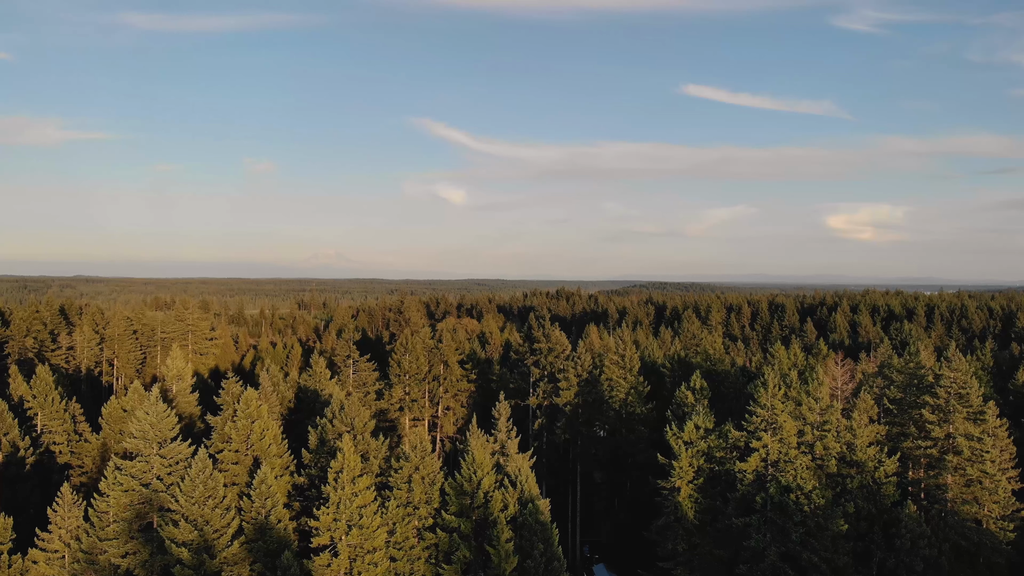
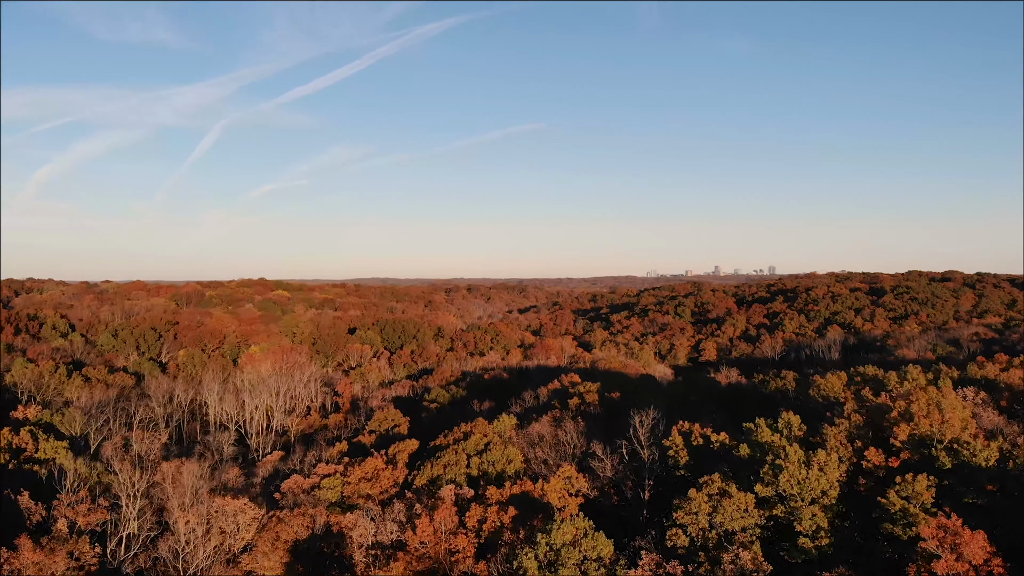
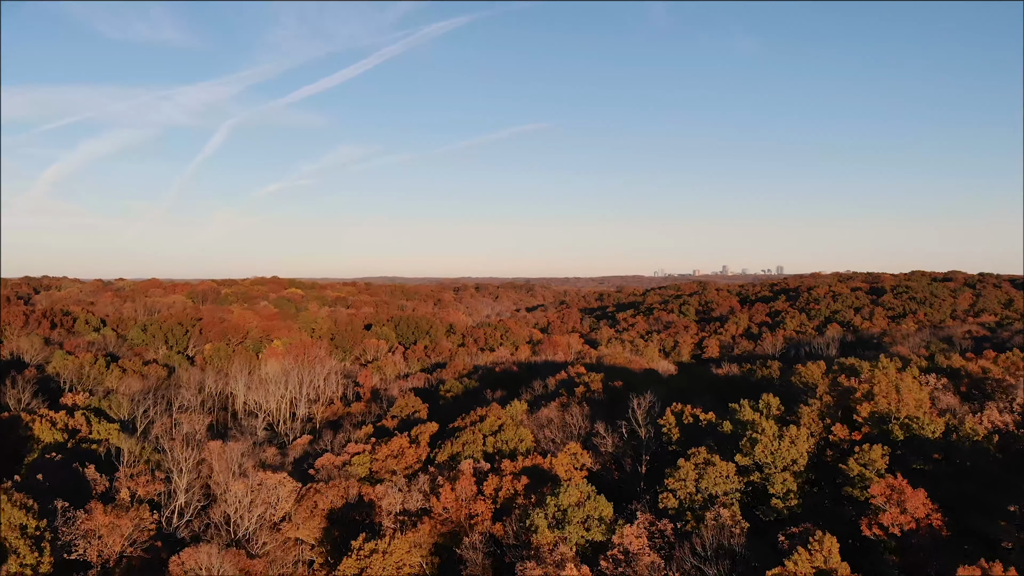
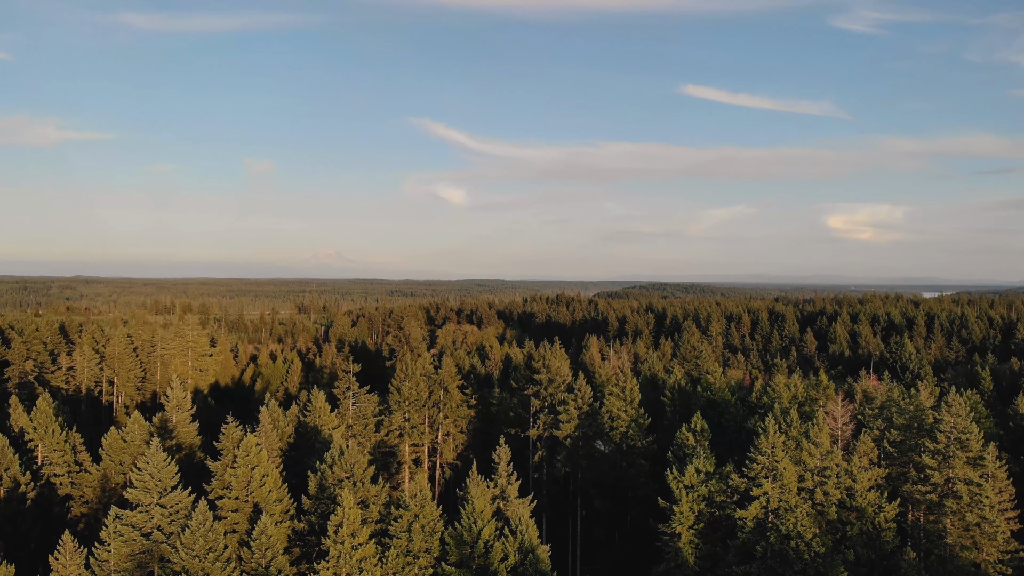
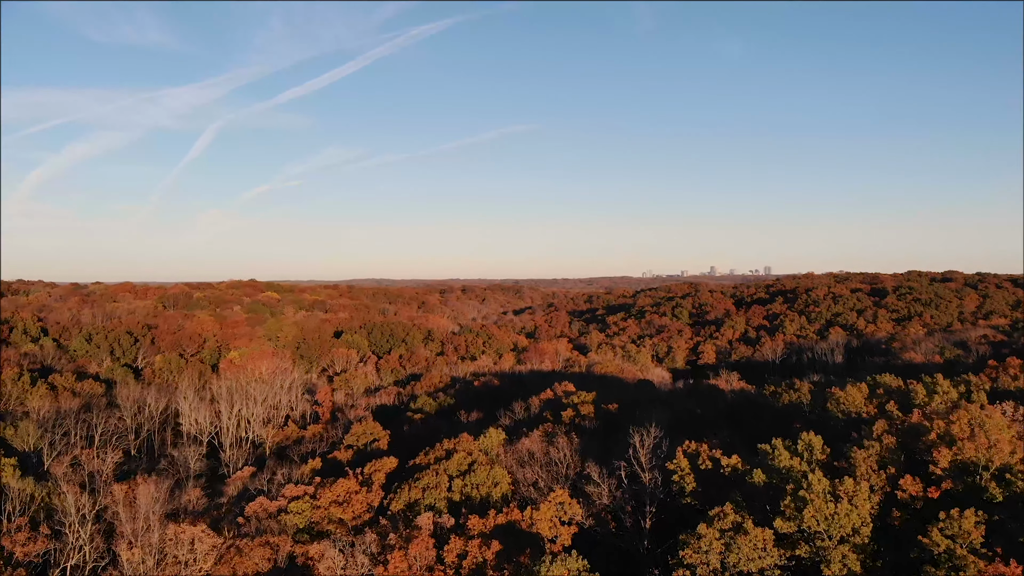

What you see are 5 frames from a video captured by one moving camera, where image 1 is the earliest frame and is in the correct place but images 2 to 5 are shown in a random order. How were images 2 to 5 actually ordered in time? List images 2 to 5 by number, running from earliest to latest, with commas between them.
4, 3, 2, 5
